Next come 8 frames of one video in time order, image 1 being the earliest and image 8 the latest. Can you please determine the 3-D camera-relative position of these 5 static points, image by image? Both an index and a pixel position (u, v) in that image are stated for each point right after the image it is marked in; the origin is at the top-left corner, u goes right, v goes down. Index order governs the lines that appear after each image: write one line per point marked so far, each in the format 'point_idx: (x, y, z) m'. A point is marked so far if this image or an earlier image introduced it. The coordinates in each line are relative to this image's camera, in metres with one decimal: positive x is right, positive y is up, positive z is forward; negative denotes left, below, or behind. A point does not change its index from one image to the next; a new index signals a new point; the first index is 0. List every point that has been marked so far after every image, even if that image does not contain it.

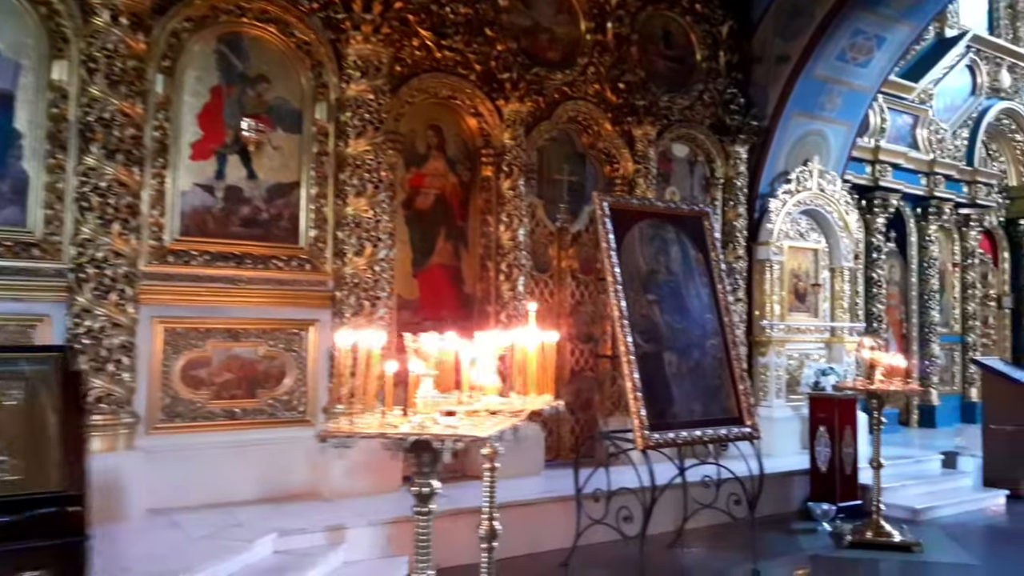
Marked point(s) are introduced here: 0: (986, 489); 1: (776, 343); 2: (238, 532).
0: (+4.2, -1.8, +7.1) m
1: (+2.5, -0.5, +7.7) m
2: (-1.5, -1.3, +4.5) m
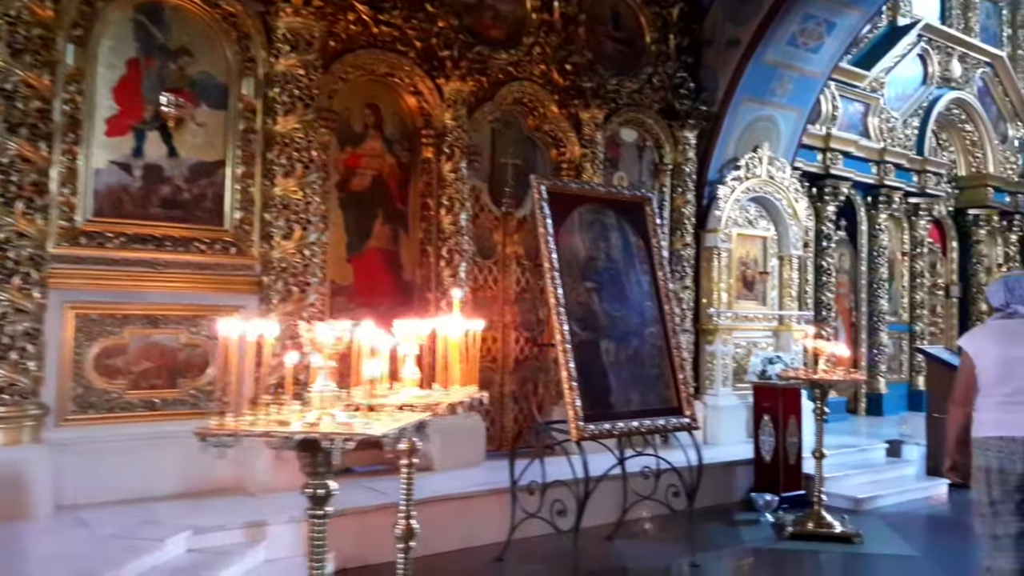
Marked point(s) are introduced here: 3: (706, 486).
0: (+3.7, -1.7, +7.1) m
1: (+2.0, -0.4, +7.6) m
2: (-1.9, -1.3, +4.2) m
3: (+1.5, -1.6, +6.3) m
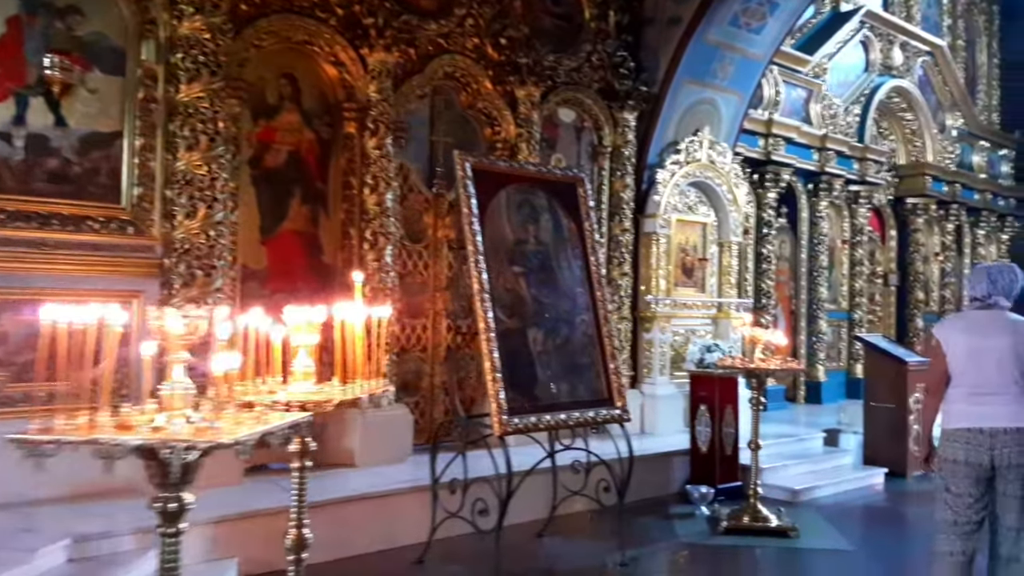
0: (+3.1, -1.6, +7.0) m
1: (+1.4, -0.3, +7.4) m
2: (-2.3, -1.2, +3.8) m
3: (+1.0, -1.5, +6.1) m
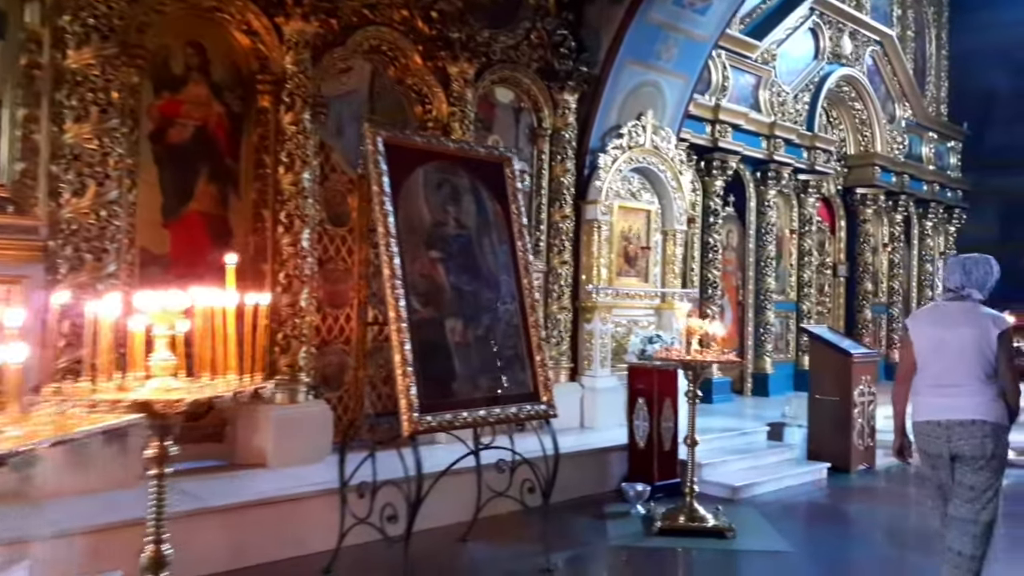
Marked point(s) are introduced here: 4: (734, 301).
0: (+2.5, -1.5, +6.9) m
1: (+0.8, -0.2, +7.1) m
2: (-2.7, -1.1, +3.4) m
3: (+0.5, -1.4, +5.8) m
4: (+2.6, -0.2, +9.6) m
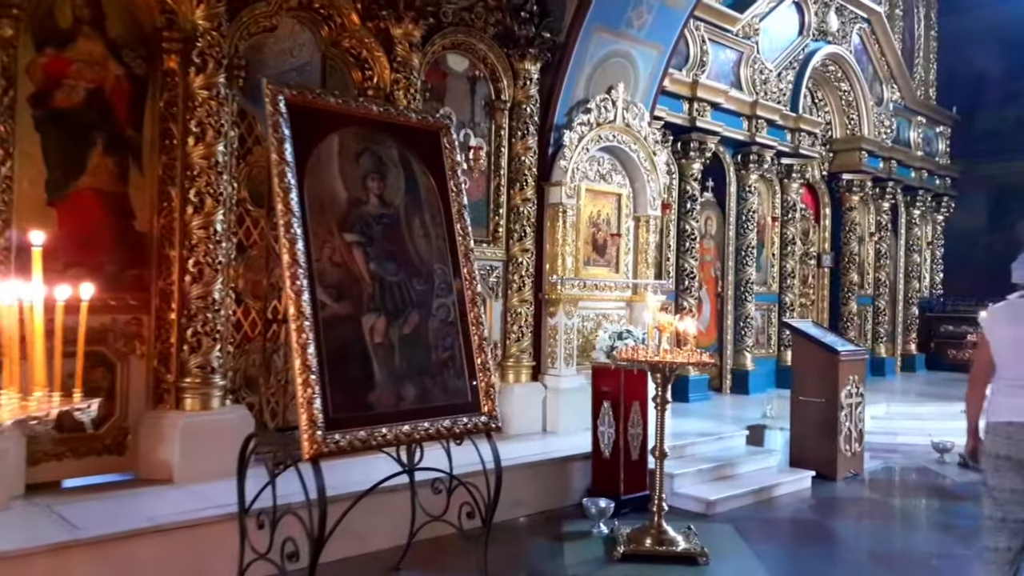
0: (+2.2, -1.4, +6.3) m
1: (+0.4, -0.1, +6.5) m
2: (-3.0, -1.1, +2.7) m
3: (+0.1, -1.3, +5.2) m
4: (+2.2, 0.0, +9.0) m
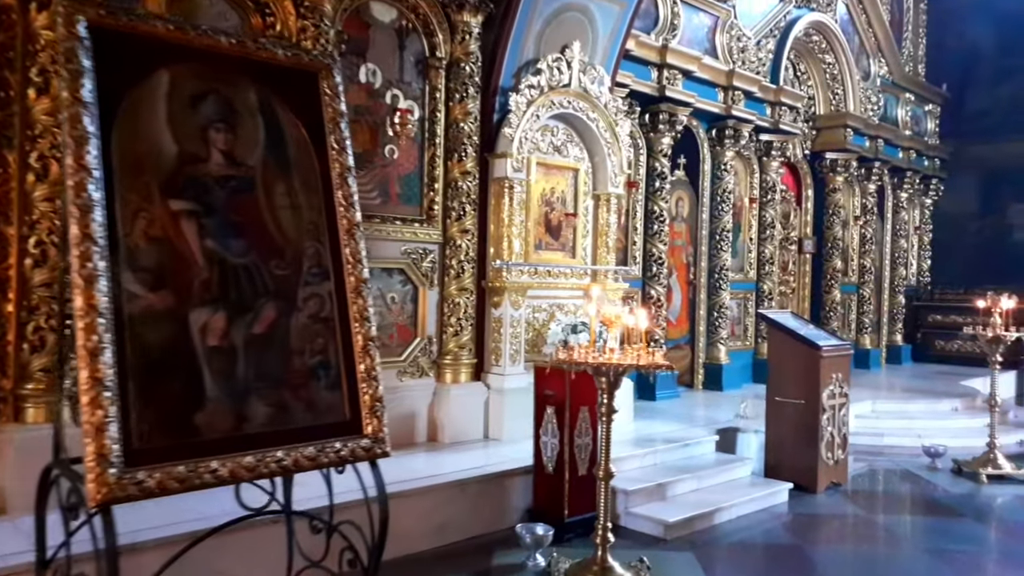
0: (+1.7, -1.3, +5.5) m
1: (0.0, 0.0, +5.7) m
2: (-3.3, -1.0, +1.8) m
3: (-0.3, -1.2, +4.4) m
4: (+1.8, +0.1, +8.2) m
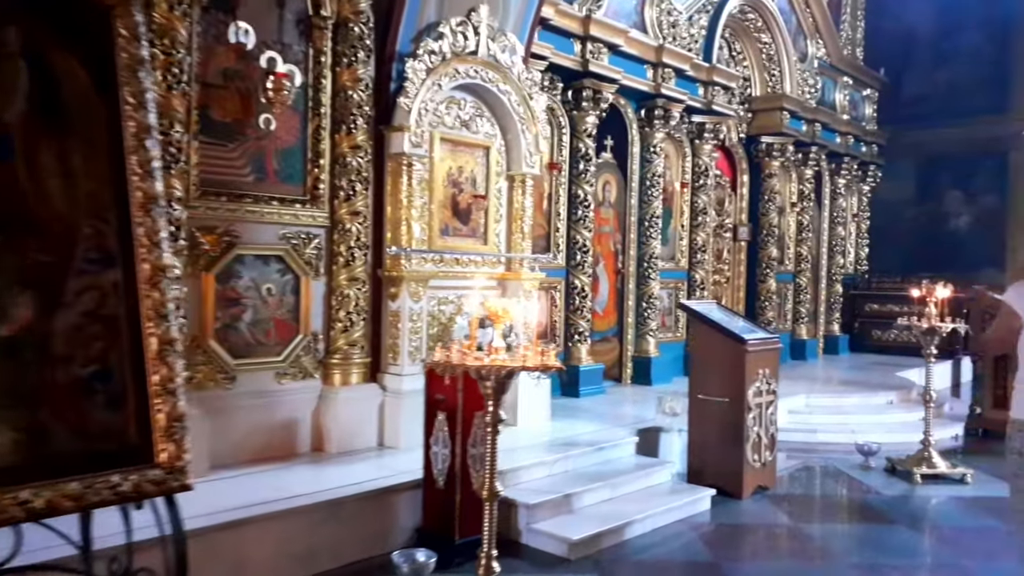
0: (+1.1, -1.3, +5.1) m
1: (-0.6, 0.0, +5.1) m
2: (-3.7, -1.0, +1.1) m
3: (-0.8, -1.2, +3.8) m
4: (+1.0, +0.2, +7.7) m
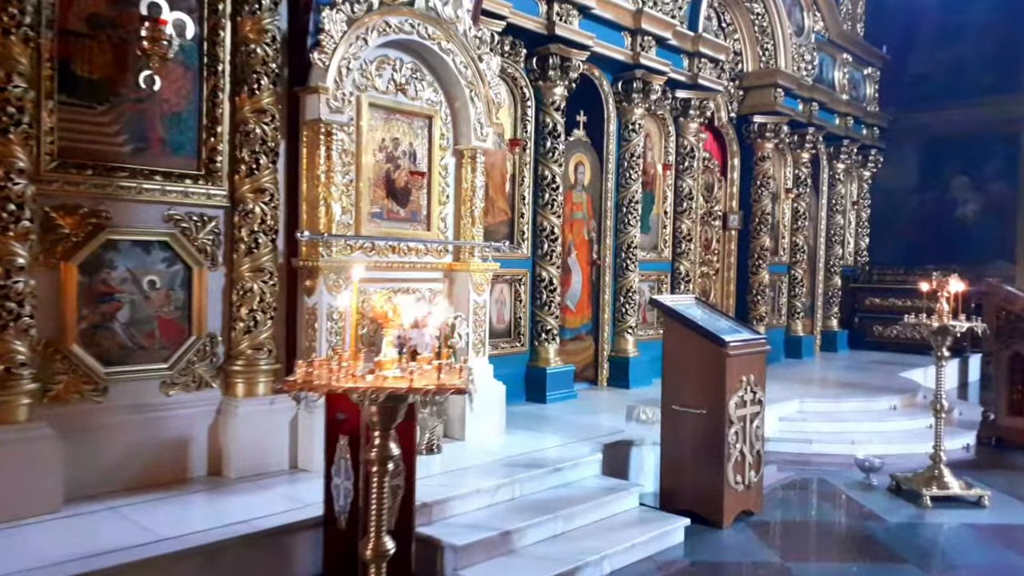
0: (+0.8, -1.2, +4.3) m
1: (-1.0, +0.1, +4.3) m
2: (-4.0, -1.0, +0.3) m
3: (-1.2, -1.1, +3.1) m
4: (+0.6, +0.3, +7.0) m
